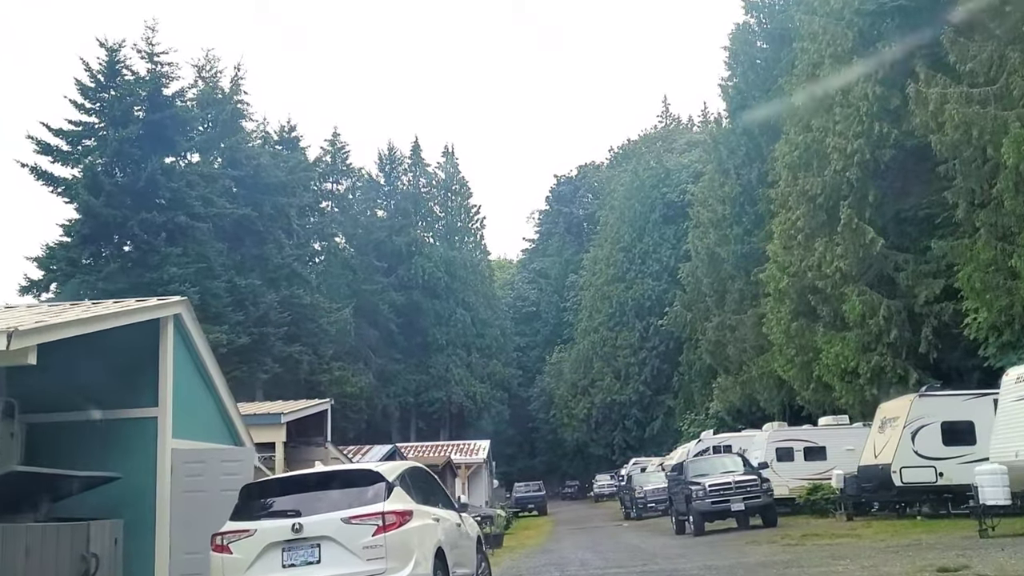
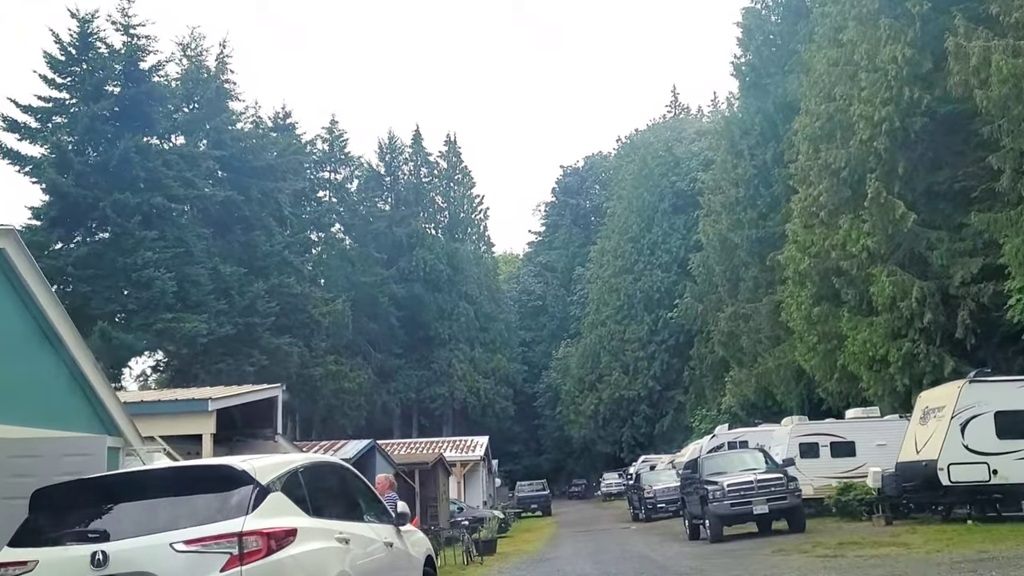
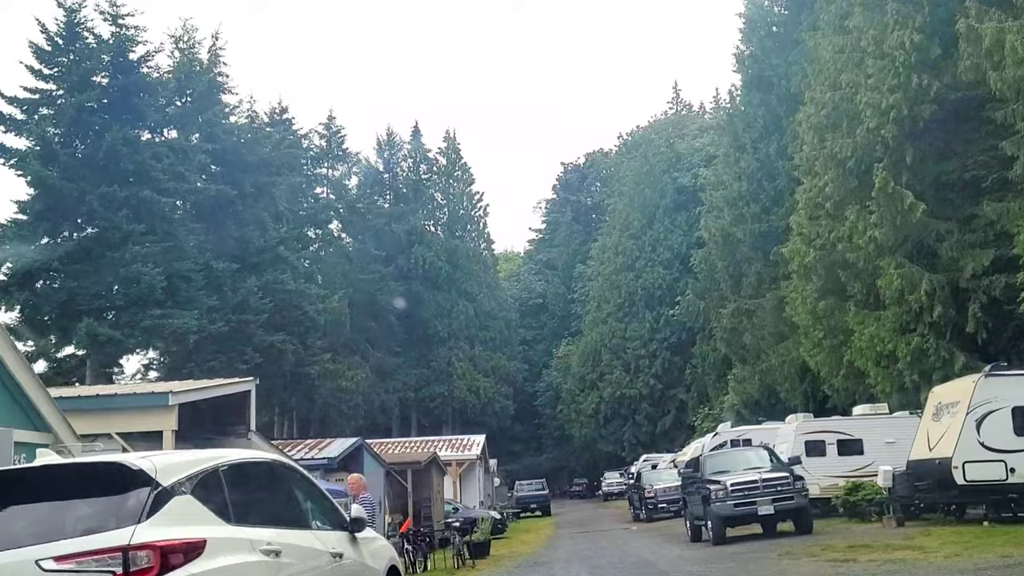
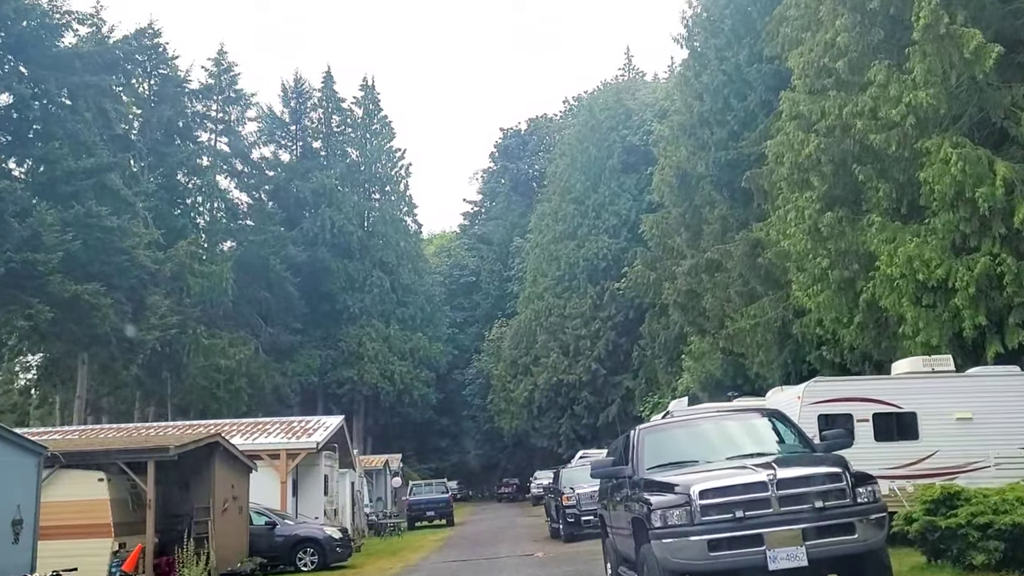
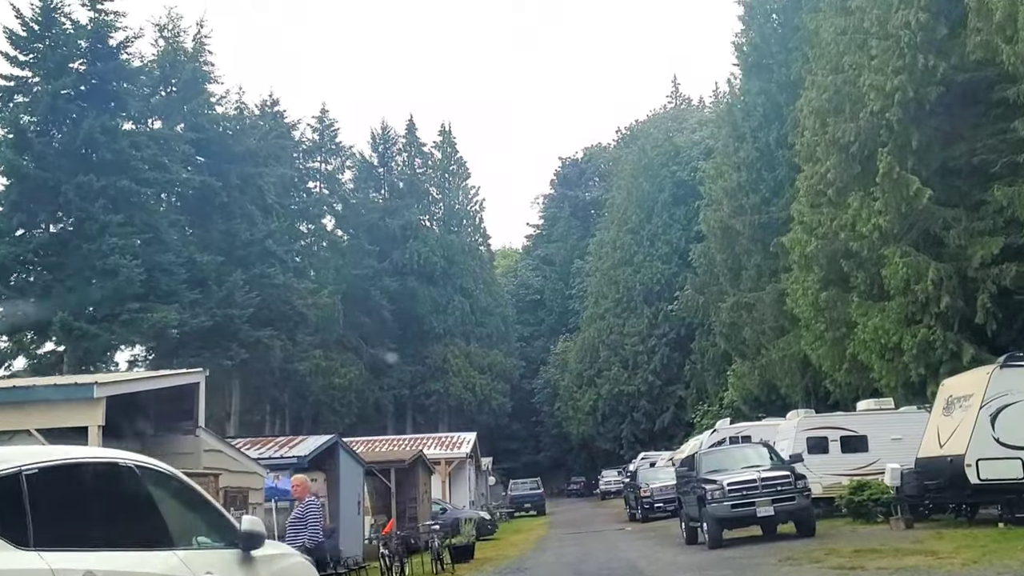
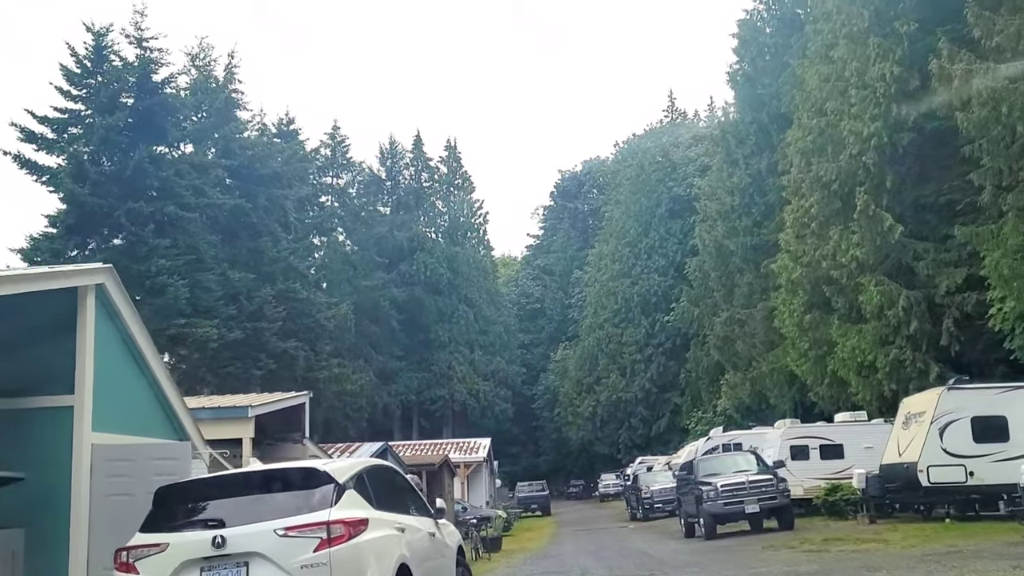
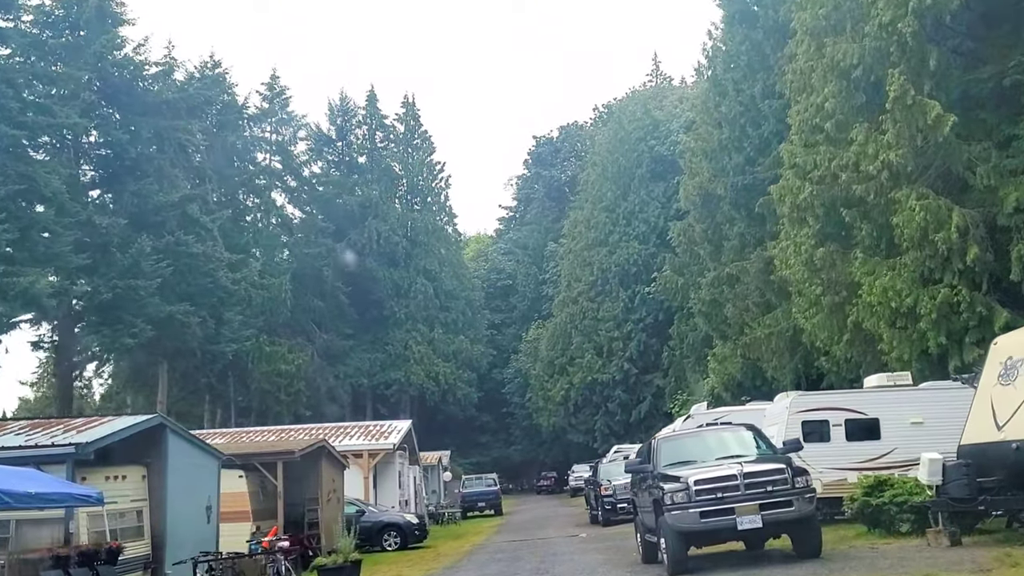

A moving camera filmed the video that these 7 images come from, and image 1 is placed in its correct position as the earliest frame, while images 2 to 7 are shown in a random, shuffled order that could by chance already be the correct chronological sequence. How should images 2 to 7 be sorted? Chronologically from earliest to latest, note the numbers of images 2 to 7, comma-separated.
6, 2, 3, 5, 7, 4
